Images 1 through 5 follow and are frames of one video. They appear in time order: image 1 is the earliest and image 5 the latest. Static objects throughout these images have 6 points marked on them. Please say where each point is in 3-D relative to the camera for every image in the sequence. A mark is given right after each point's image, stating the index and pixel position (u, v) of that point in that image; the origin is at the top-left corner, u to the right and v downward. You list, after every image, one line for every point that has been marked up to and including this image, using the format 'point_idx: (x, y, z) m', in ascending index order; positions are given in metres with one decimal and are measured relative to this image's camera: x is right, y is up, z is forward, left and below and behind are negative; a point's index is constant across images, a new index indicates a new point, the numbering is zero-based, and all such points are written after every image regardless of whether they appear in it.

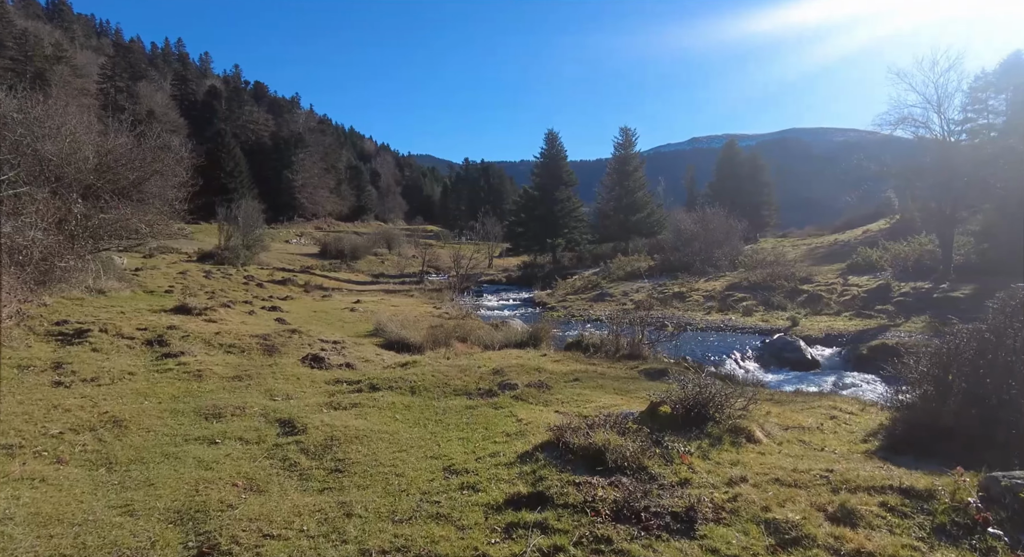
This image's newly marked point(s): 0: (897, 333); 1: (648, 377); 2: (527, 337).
0: (+10.2, -1.5, +15.9) m
1: (+2.1, -1.5, +9.3) m
2: (+0.3, -1.2, +12.6) m
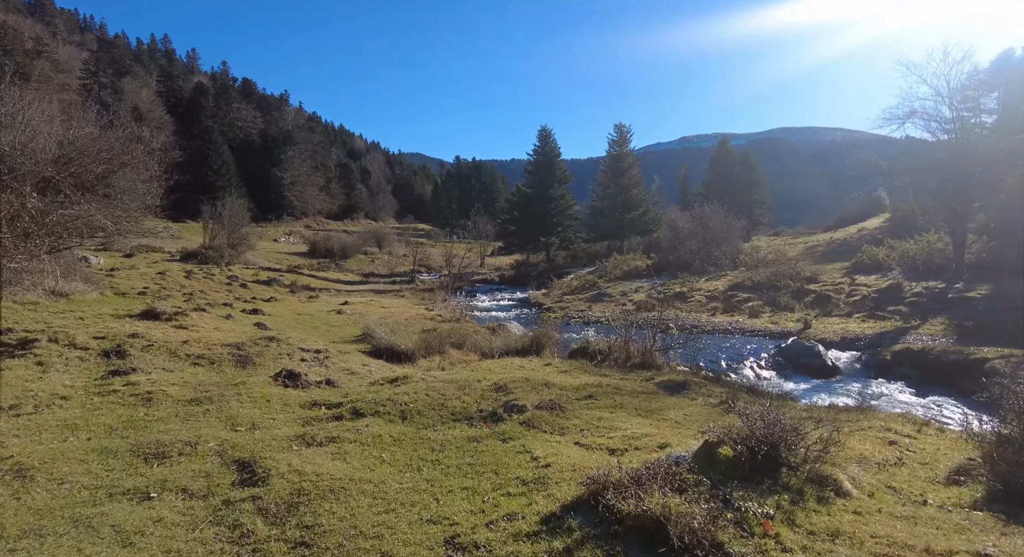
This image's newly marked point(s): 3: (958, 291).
0: (+10.2, -1.5, +15.1) m
1: (+2.2, -1.6, +8.3) m
2: (+0.3, -1.2, +11.6) m
3: (+14.5, -0.4, +19.7) m
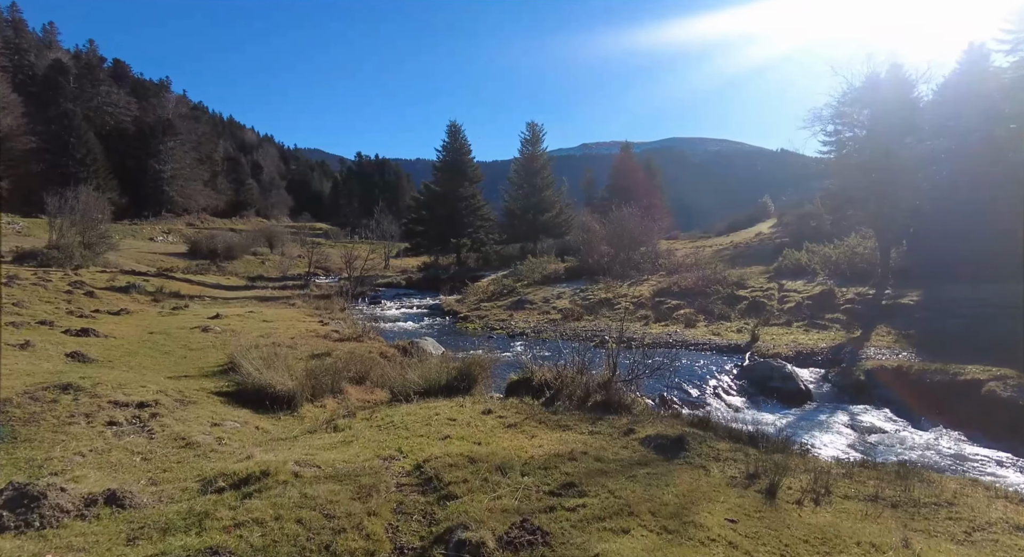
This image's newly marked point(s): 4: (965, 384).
0: (+8.3, -1.7, +13.8) m
1: (+1.5, -1.7, +5.9) m
2: (-0.8, -1.4, +8.8) m
3: (+11.9, -0.6, +19.0) m
4: (+7.7, -1.8, +10.3) m
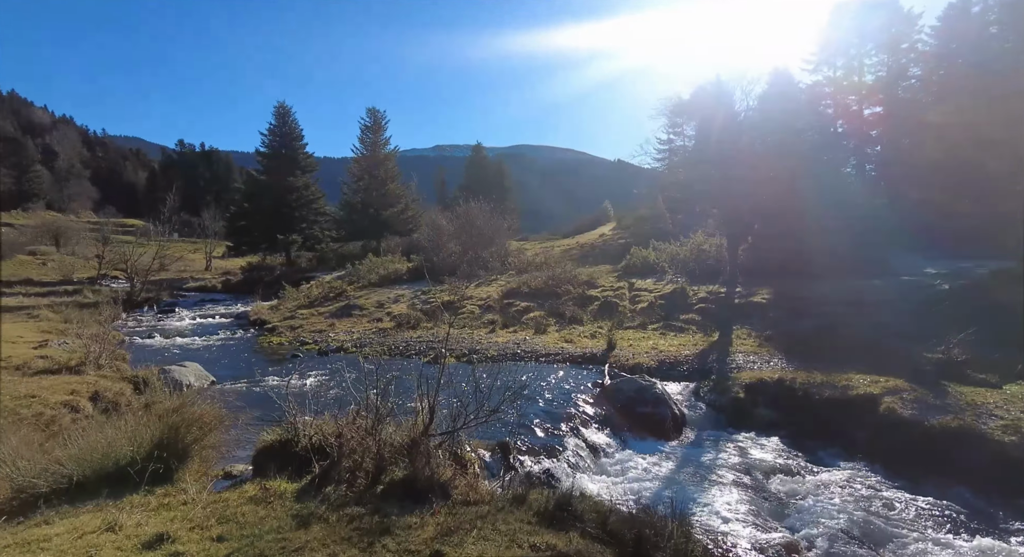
0: (+4.7, -1.6, +12.1) m
1: (-0.1, -1.7, +2.8) m
2: (-3.1, -1.4, +5.1) m
3: (+6.9, -0.5, +18.1) m
4: (+4.9, -1.7, +8.6) m
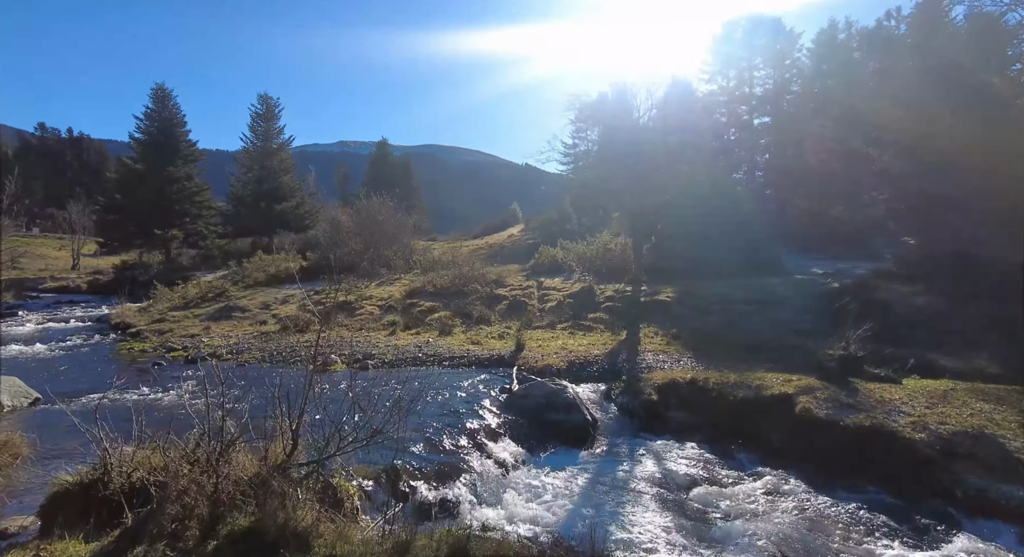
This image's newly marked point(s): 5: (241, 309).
0: (+2.8, -1.5, +11.7) m
1: (-0.5, -1.6, +1.7) m
2: (-3.8, -1.3, +3.6) m
3: (+4.1, -0.5, +17.9) m
4: (+3.5, -1.7, +8.3) m
5: (-8.4, -0.9, +18.5) m
